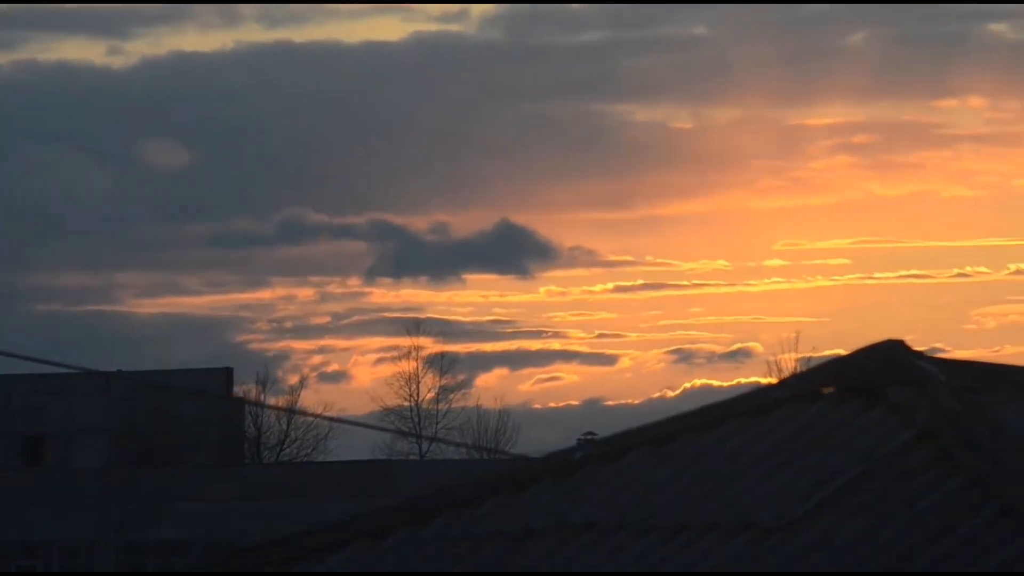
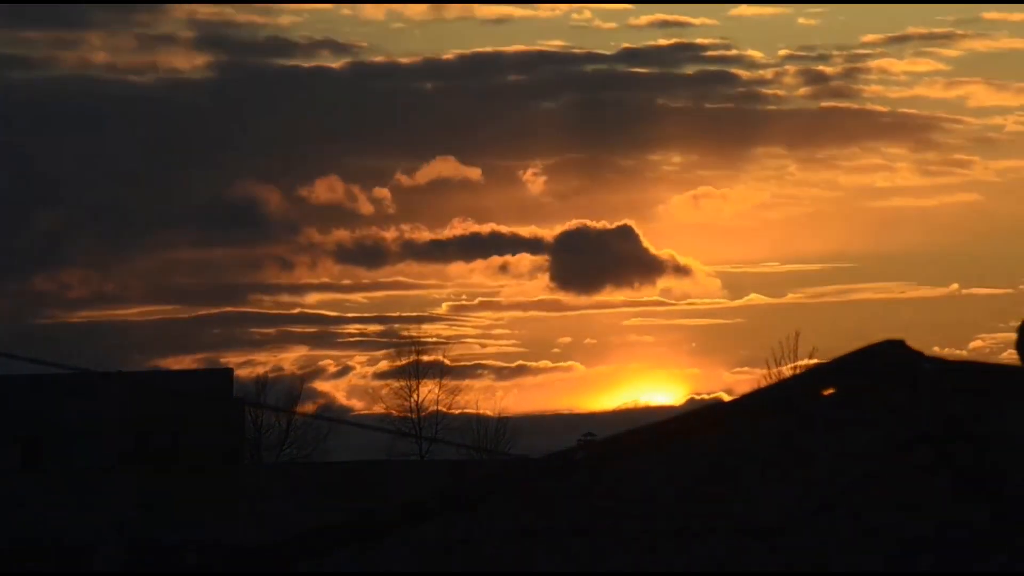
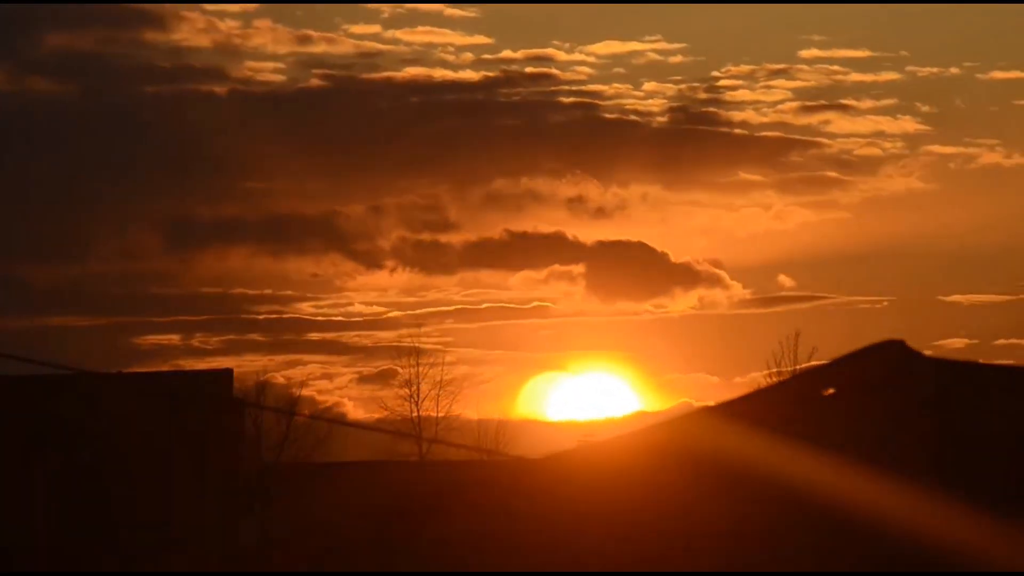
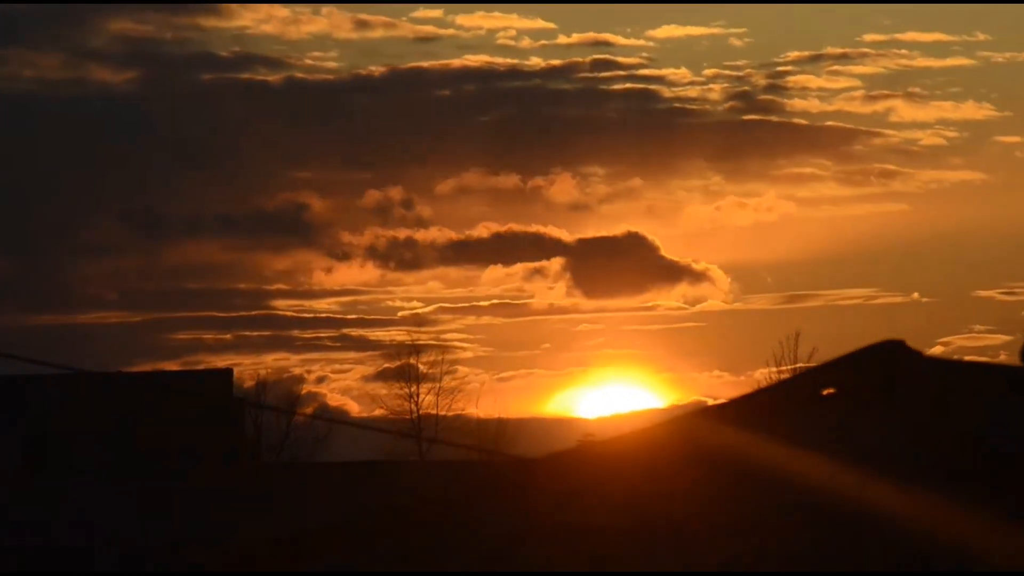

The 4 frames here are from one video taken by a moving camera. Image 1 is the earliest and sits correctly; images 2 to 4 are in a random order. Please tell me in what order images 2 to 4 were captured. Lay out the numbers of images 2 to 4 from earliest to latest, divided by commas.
2, 4, 3
